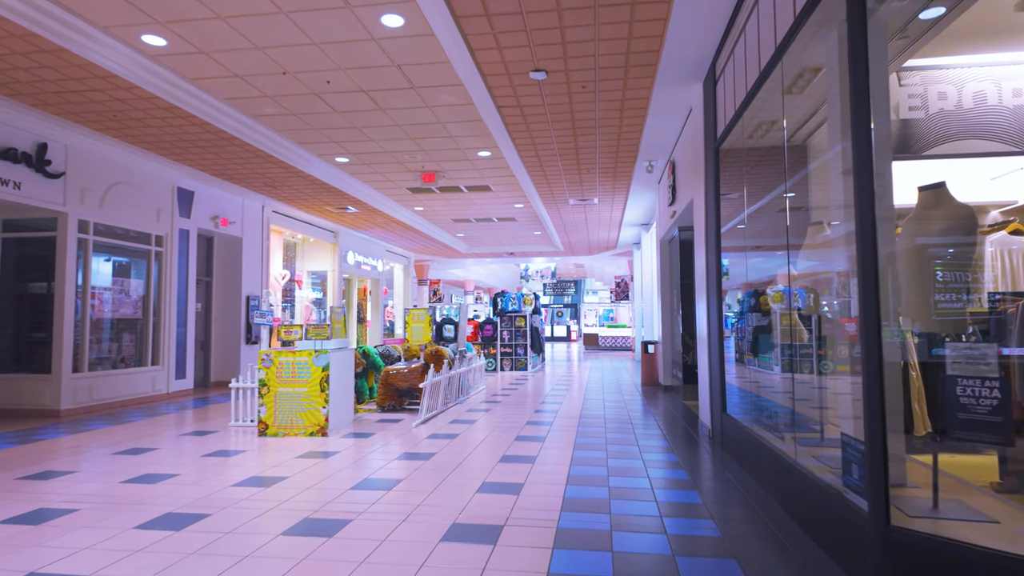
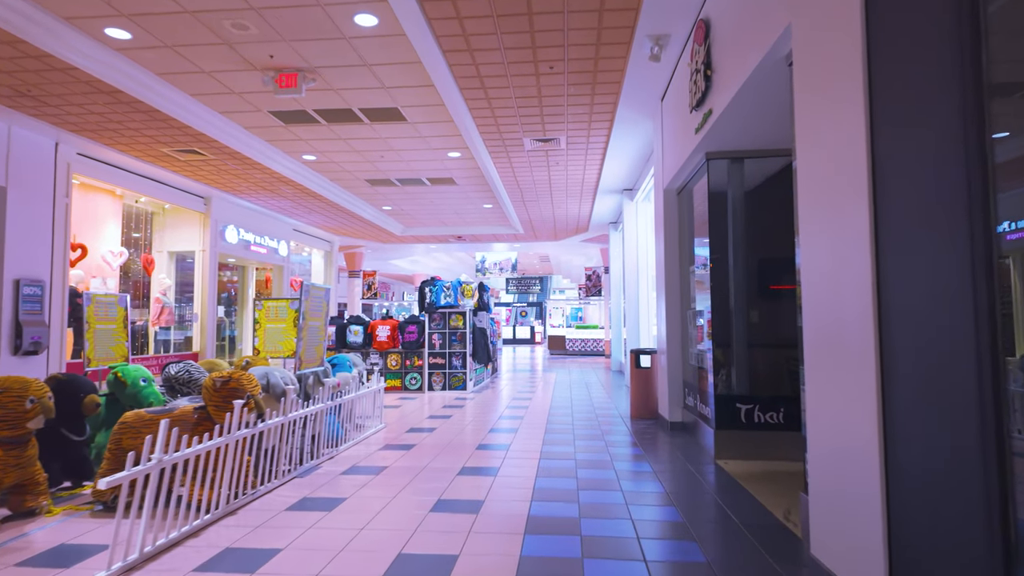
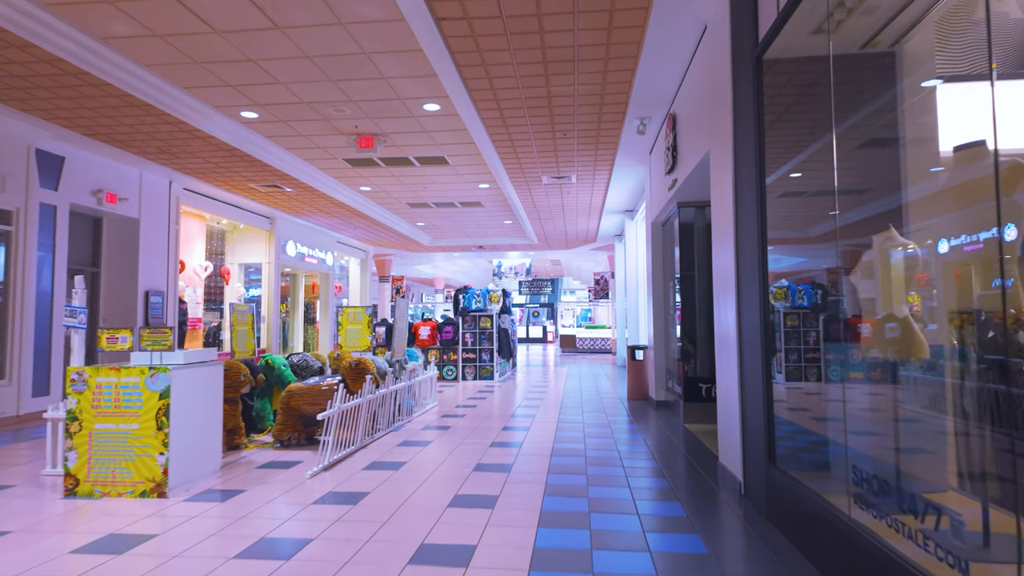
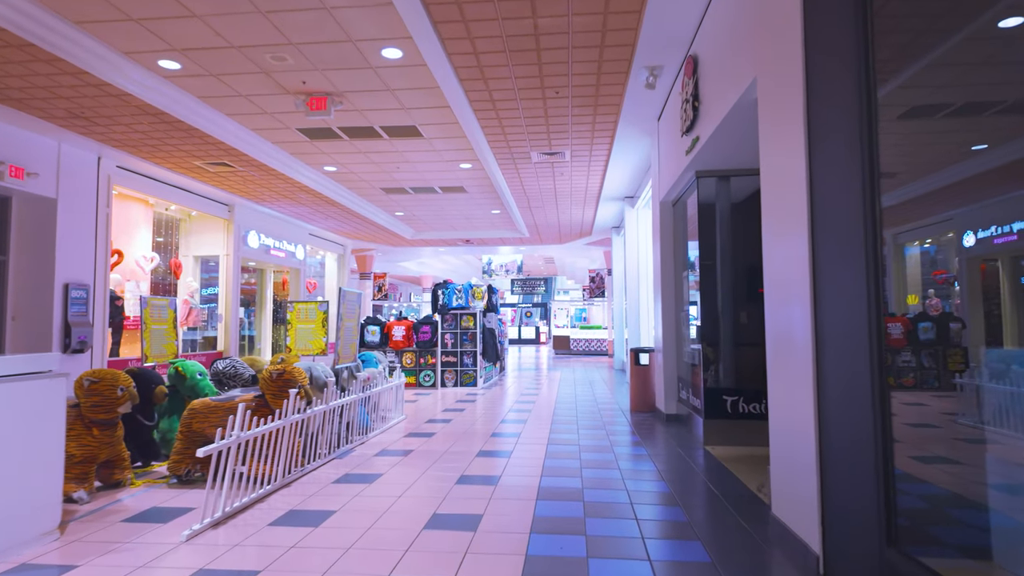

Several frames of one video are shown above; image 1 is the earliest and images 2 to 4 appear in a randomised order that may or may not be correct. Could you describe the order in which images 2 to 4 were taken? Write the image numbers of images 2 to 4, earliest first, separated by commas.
3, 4, 2
